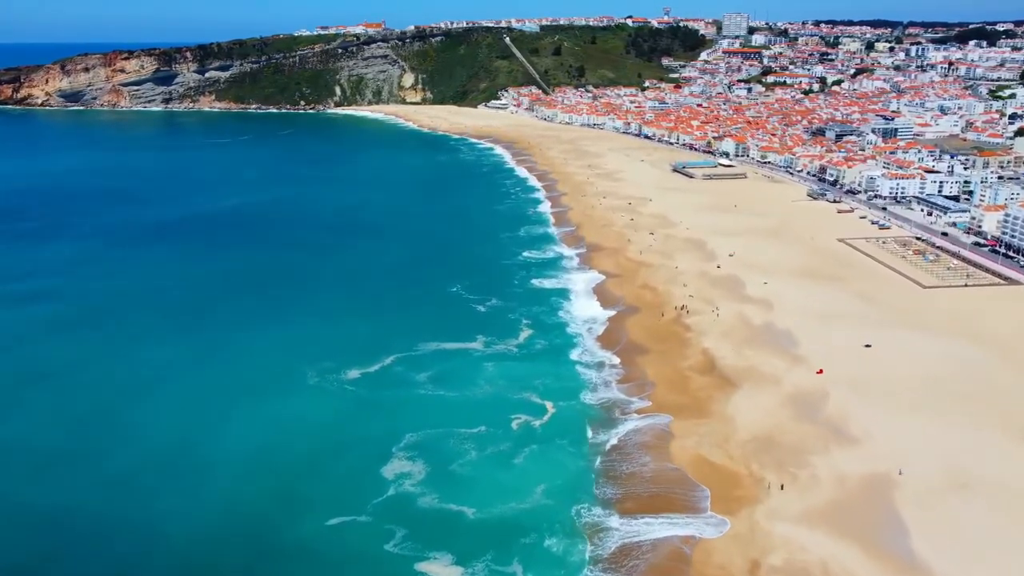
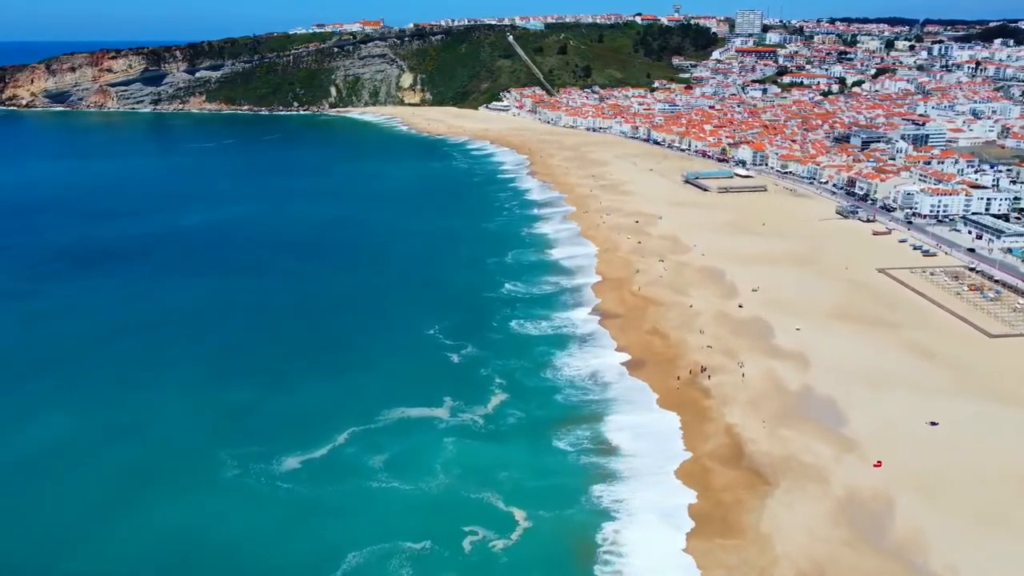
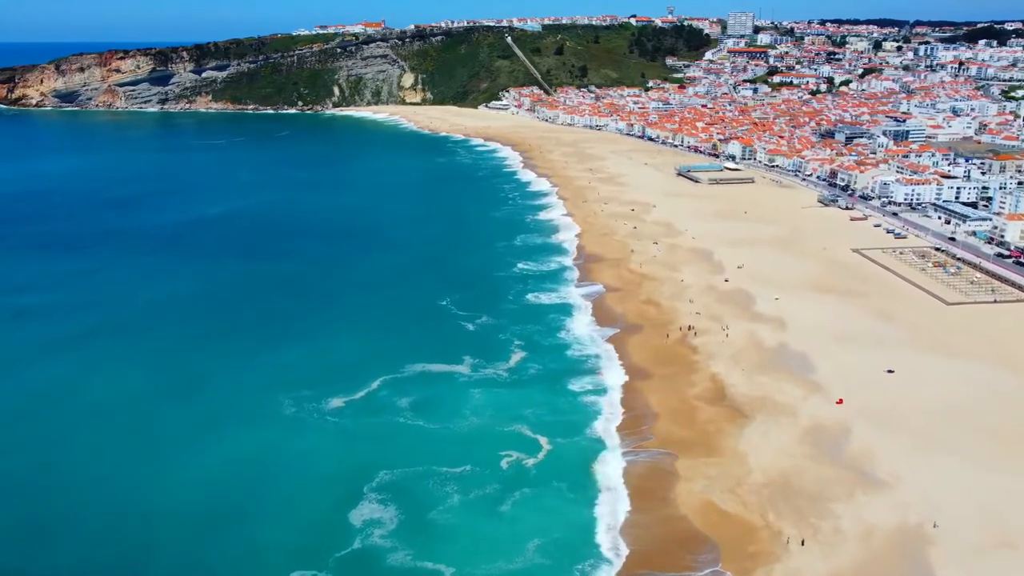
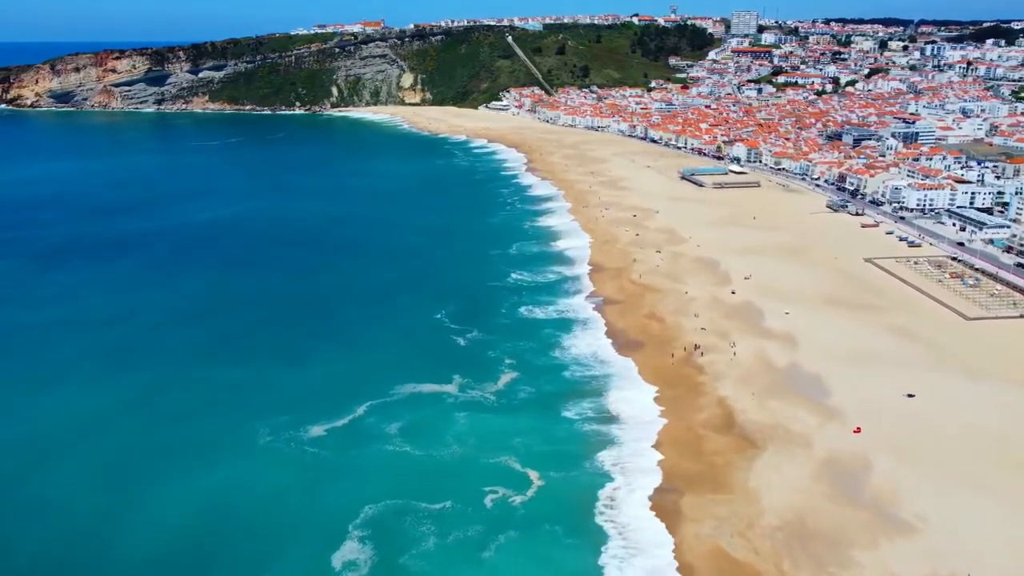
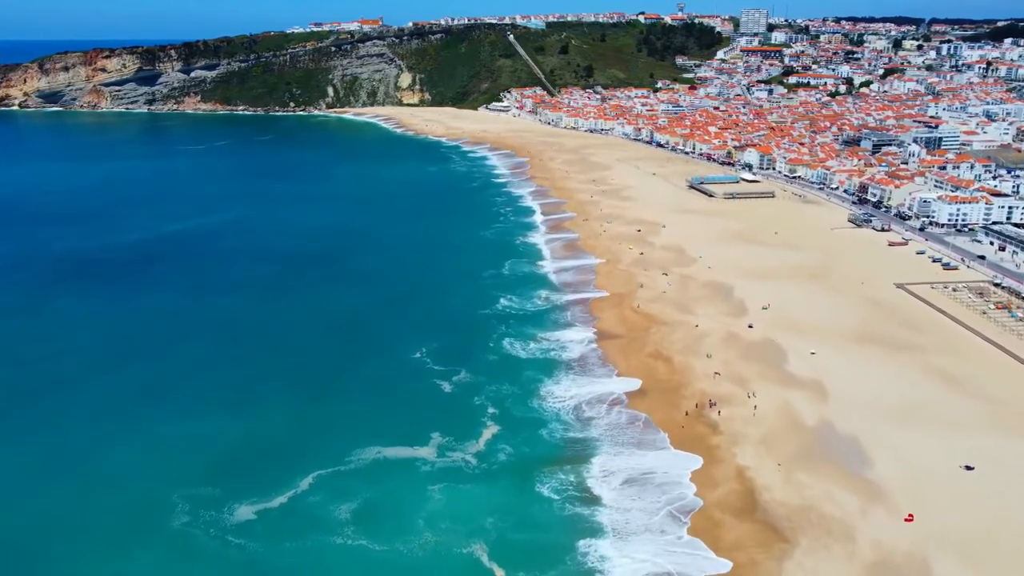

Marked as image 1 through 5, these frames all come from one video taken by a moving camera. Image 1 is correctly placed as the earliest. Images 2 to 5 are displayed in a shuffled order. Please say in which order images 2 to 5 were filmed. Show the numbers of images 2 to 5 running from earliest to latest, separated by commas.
3, 4, 2, 5
